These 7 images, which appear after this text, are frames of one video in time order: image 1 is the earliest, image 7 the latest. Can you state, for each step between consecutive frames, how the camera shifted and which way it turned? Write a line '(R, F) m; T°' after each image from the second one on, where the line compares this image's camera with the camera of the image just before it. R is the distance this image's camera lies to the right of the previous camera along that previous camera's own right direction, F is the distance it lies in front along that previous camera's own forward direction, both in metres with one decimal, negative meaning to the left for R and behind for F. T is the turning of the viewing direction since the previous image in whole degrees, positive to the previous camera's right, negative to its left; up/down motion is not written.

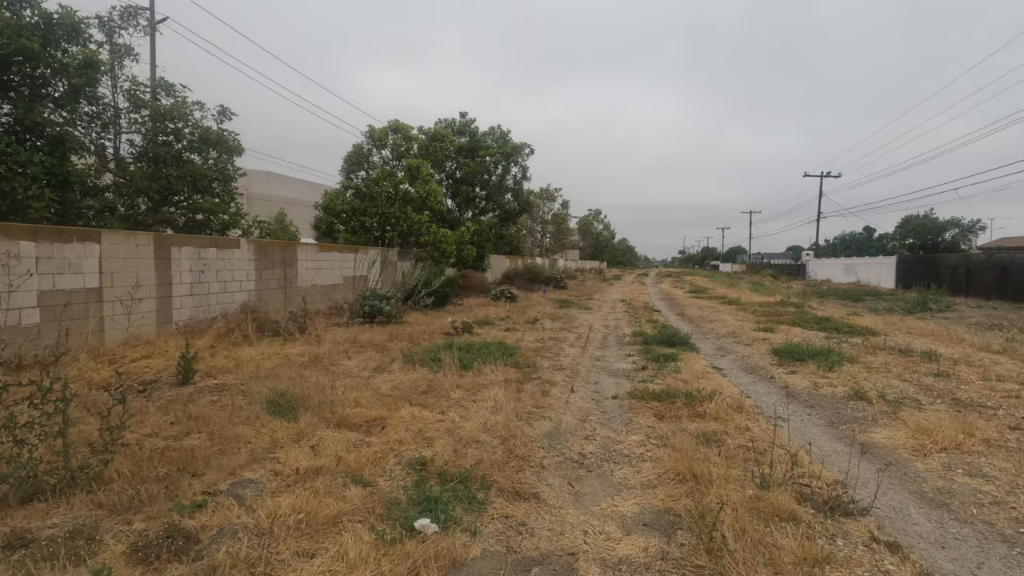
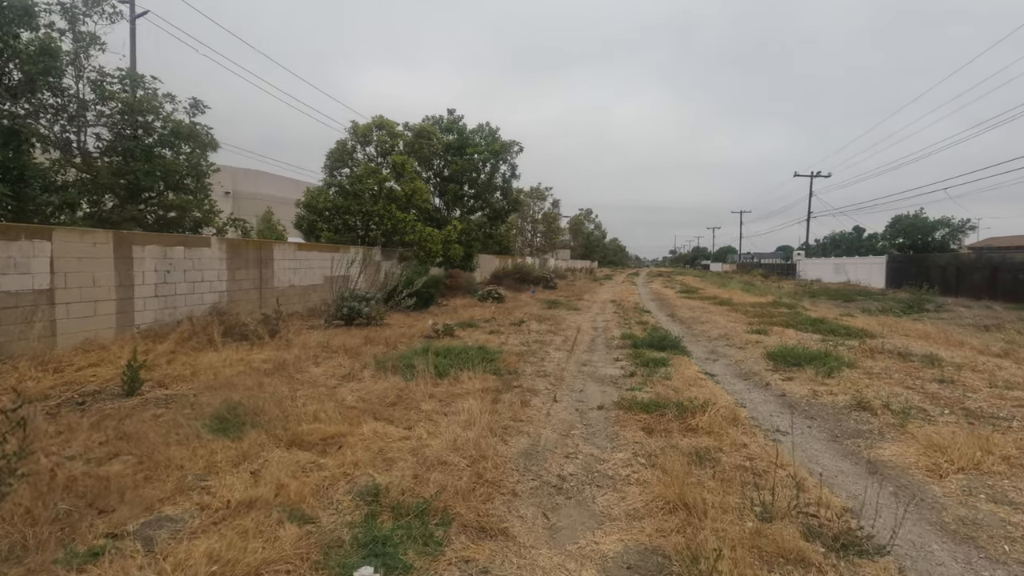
(+0.2, +0.5) m; +1°
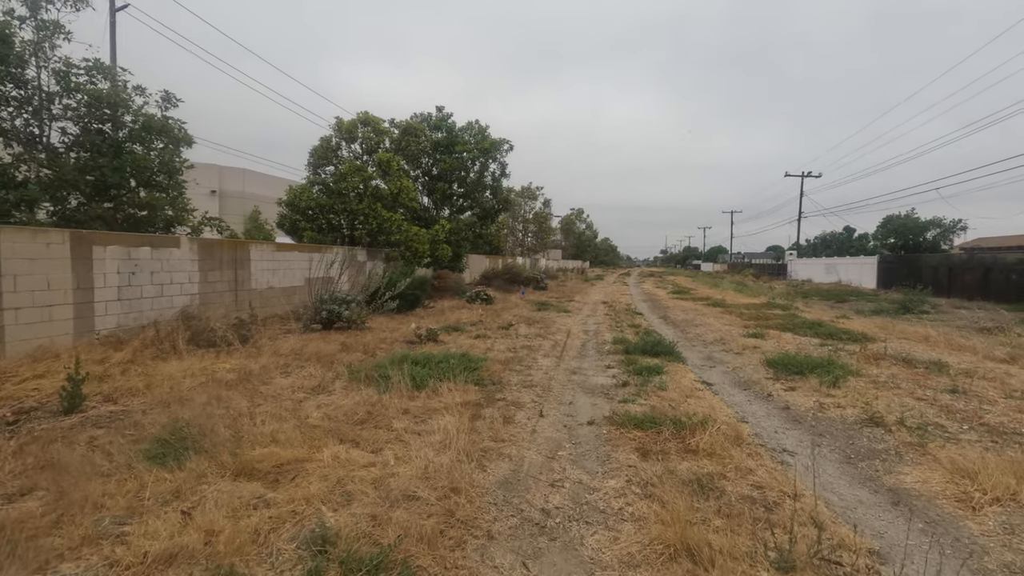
(+0.1, +0.5) m; +1°
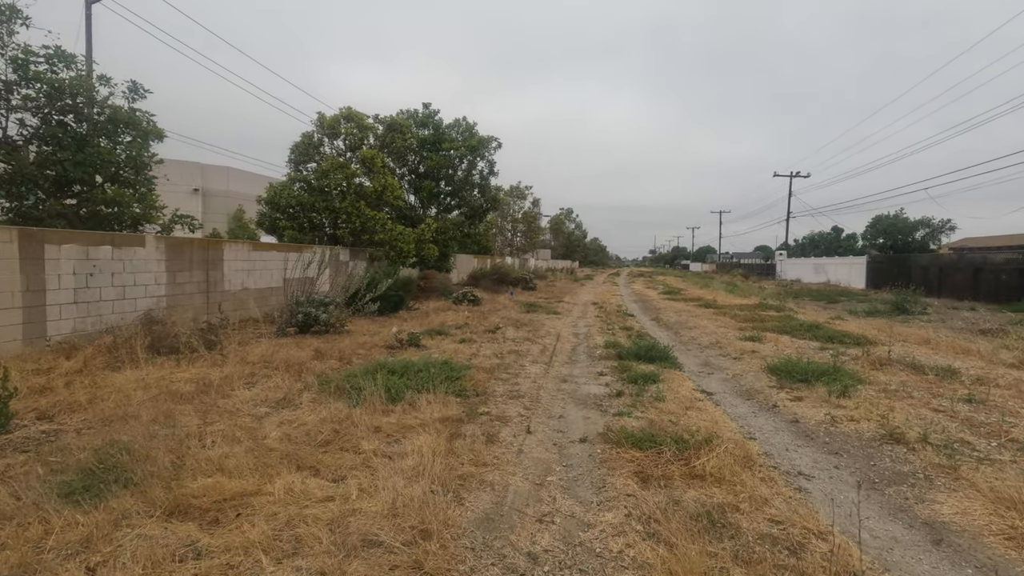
(0.0, +0.5) m; +1°
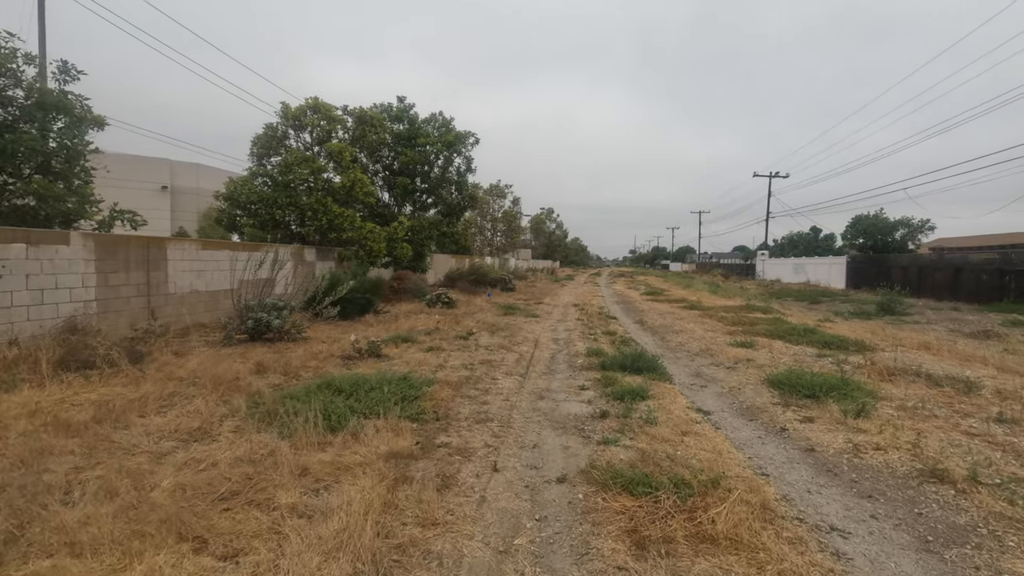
(+0.1, +0.9) m; +2°
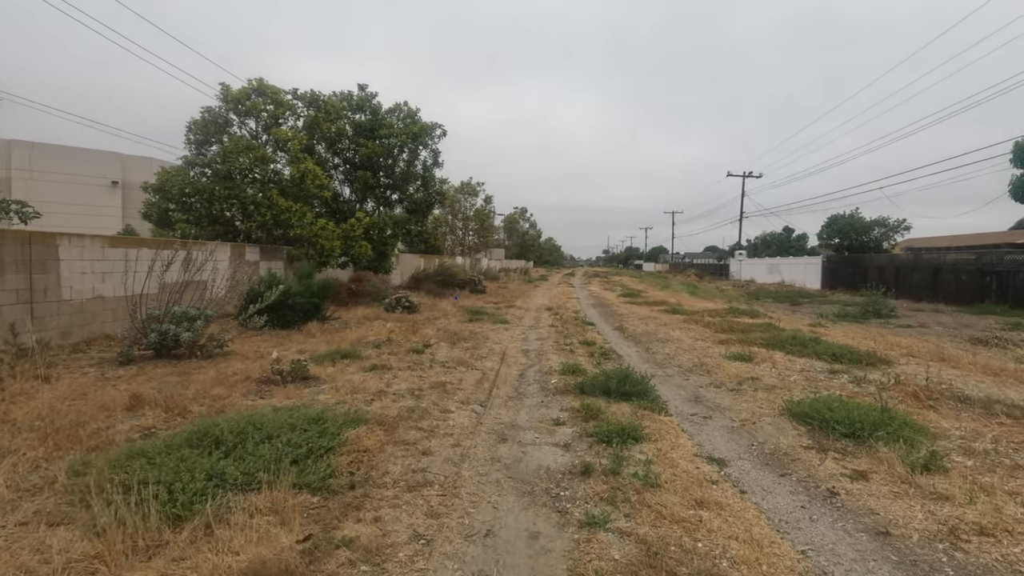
(+0.2, +1.5) m; +3°
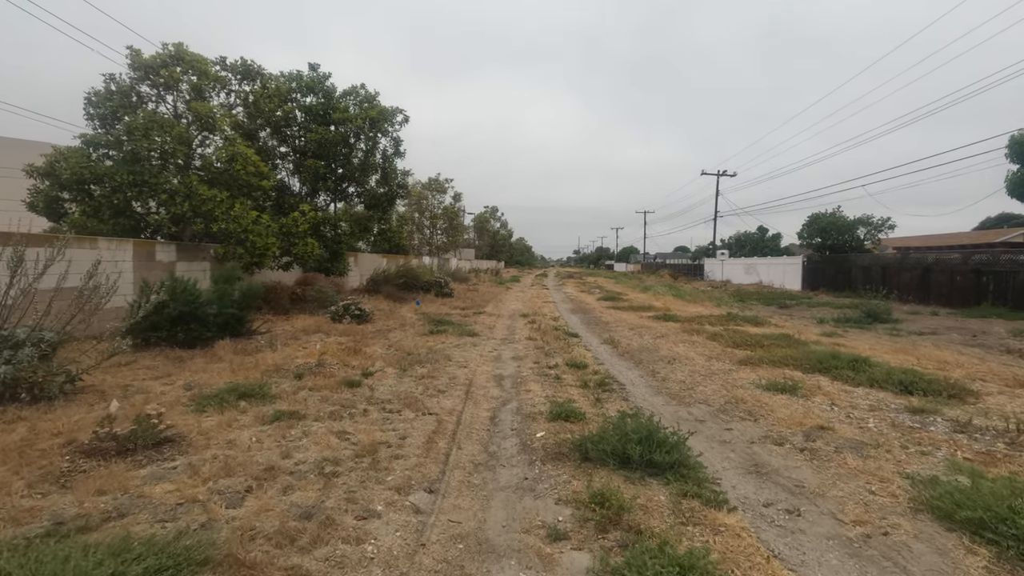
(0.0, +2.2) m; +3°
